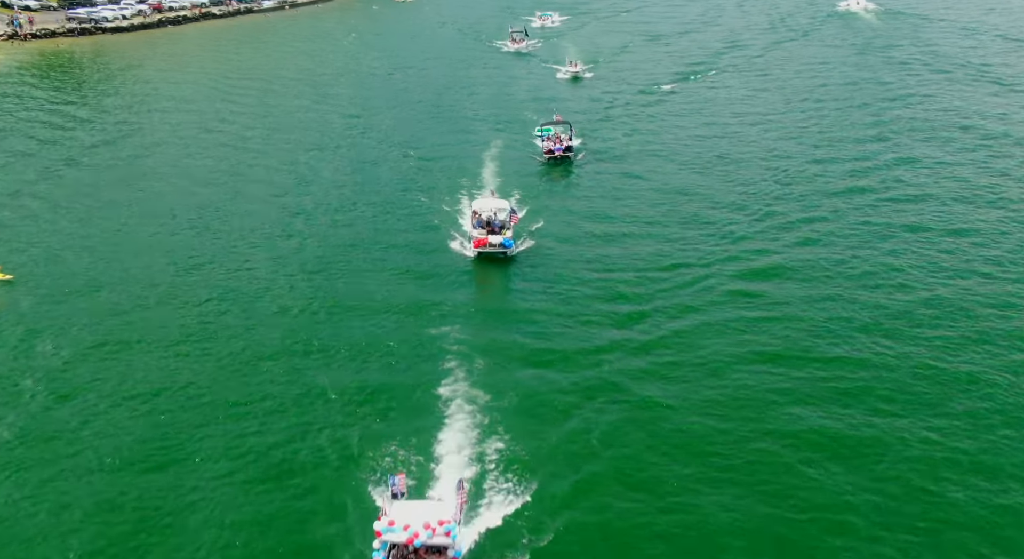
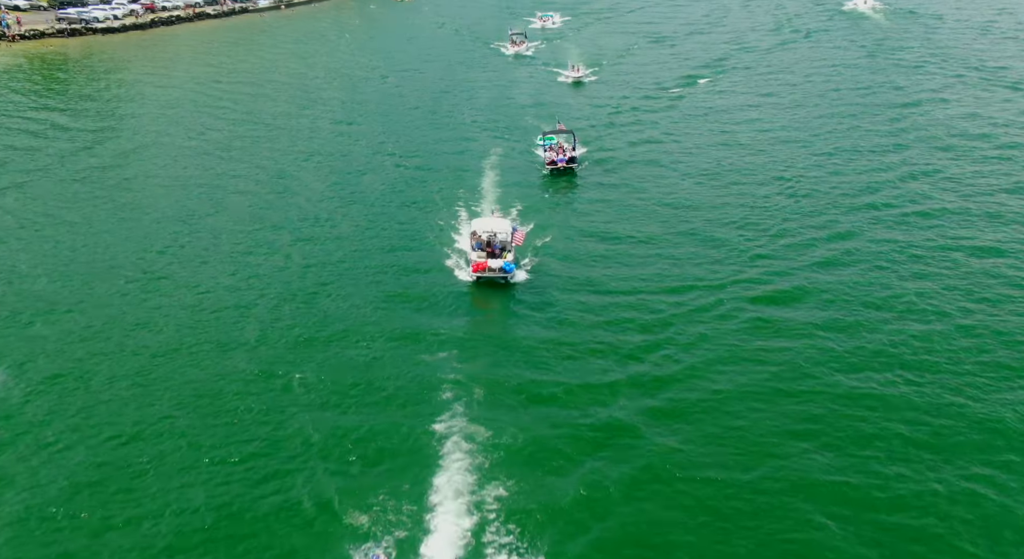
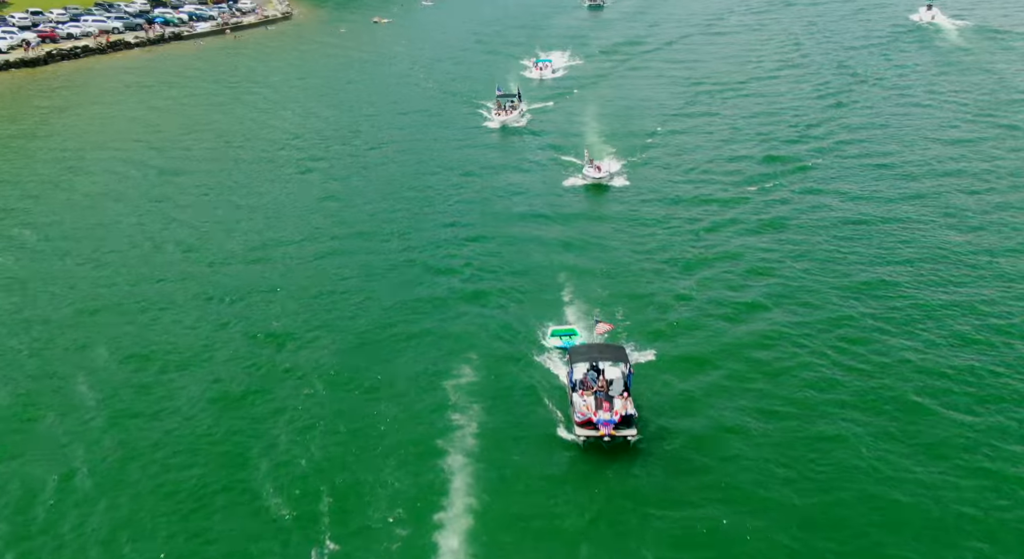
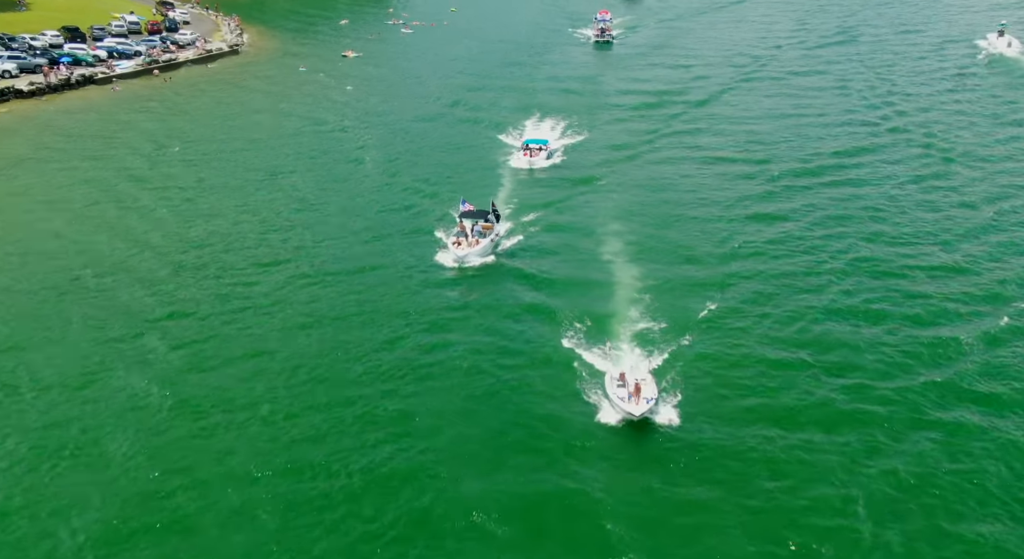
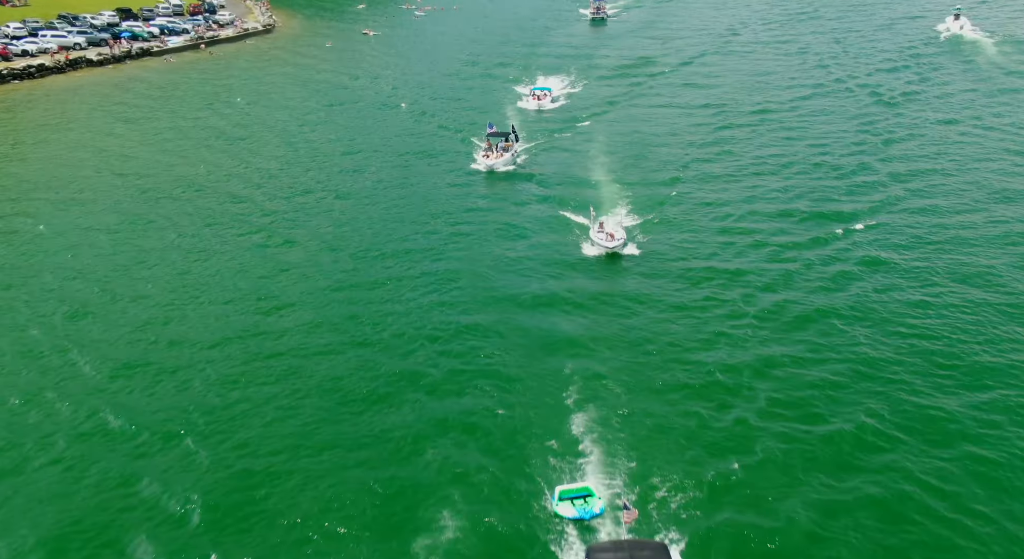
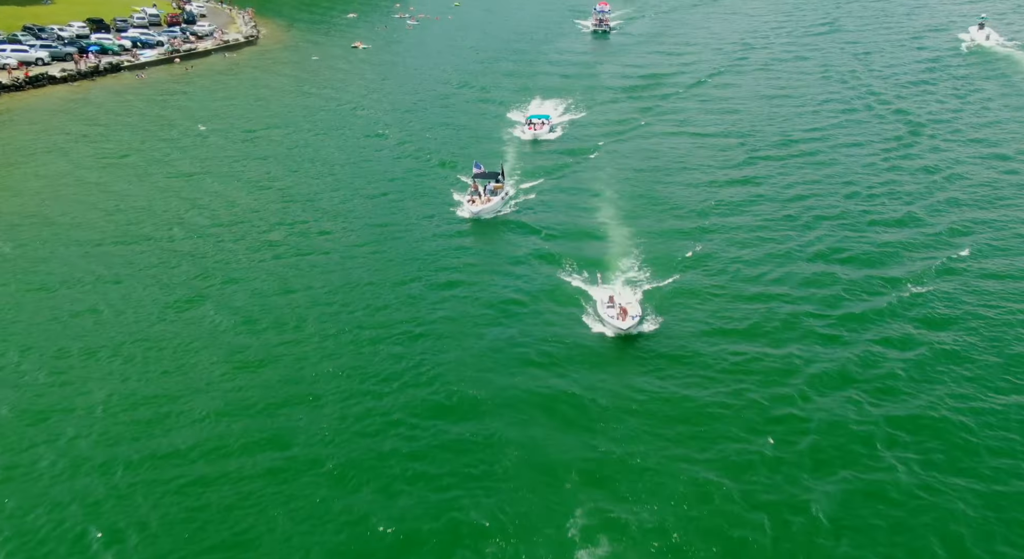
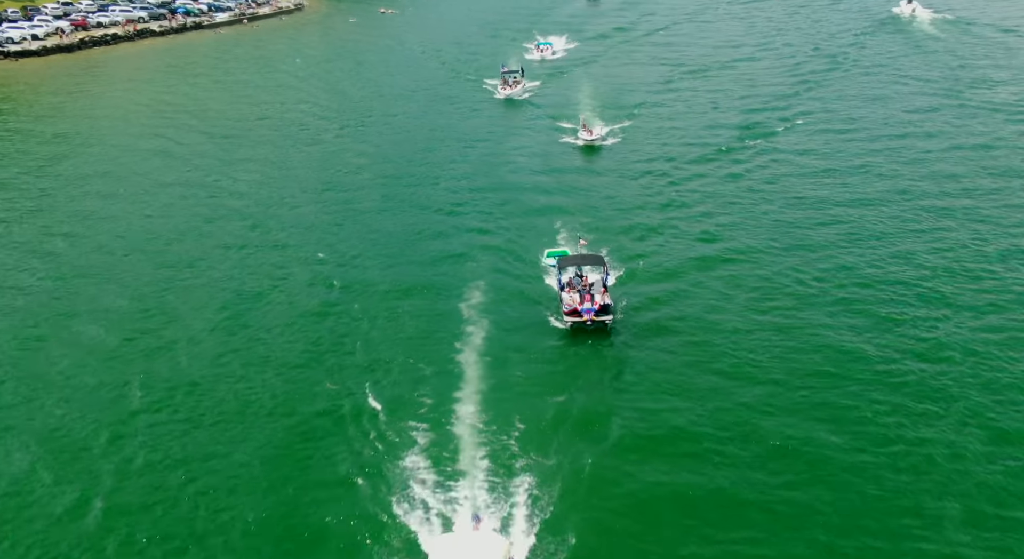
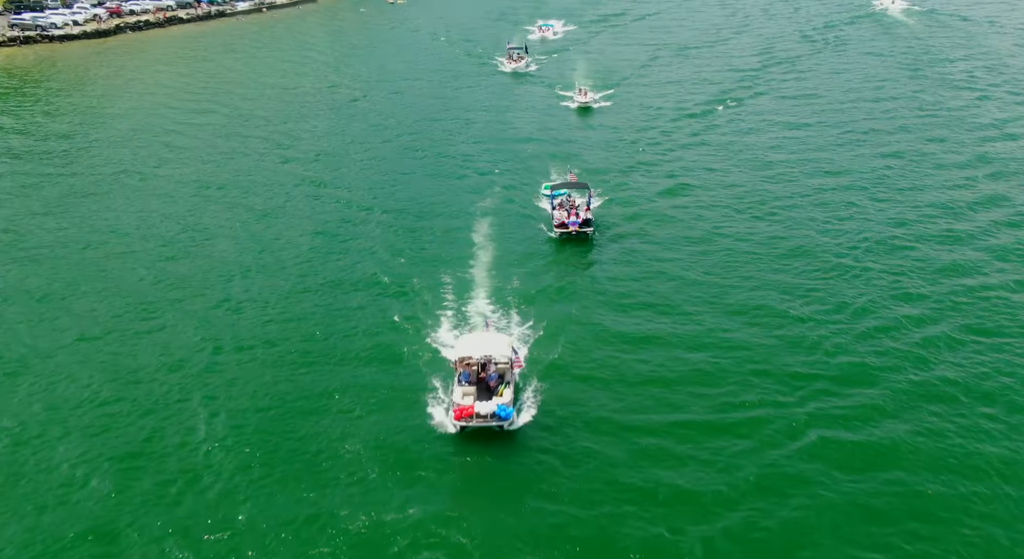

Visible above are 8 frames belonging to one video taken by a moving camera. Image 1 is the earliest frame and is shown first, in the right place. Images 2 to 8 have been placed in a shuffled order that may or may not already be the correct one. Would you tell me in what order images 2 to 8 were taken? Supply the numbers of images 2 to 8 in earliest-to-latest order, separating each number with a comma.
2, 8, 7, 3, 5, 6, 4
